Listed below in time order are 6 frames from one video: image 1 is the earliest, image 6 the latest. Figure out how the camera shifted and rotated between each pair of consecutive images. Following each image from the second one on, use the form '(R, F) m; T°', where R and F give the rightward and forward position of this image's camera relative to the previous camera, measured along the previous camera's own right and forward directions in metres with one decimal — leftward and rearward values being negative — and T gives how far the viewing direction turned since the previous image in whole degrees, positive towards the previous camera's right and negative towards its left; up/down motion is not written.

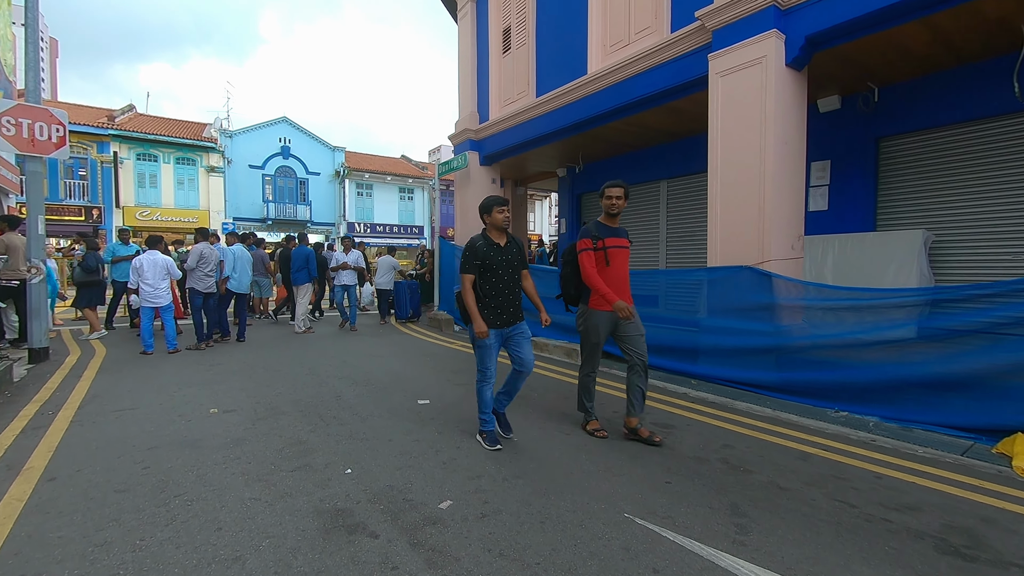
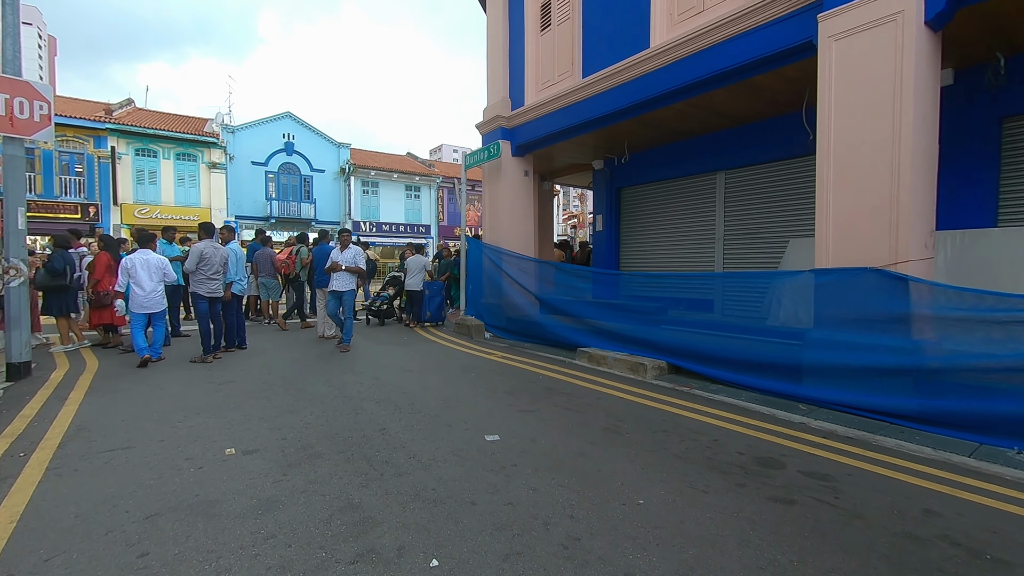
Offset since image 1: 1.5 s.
(-0.7, +1.0) m; 0°
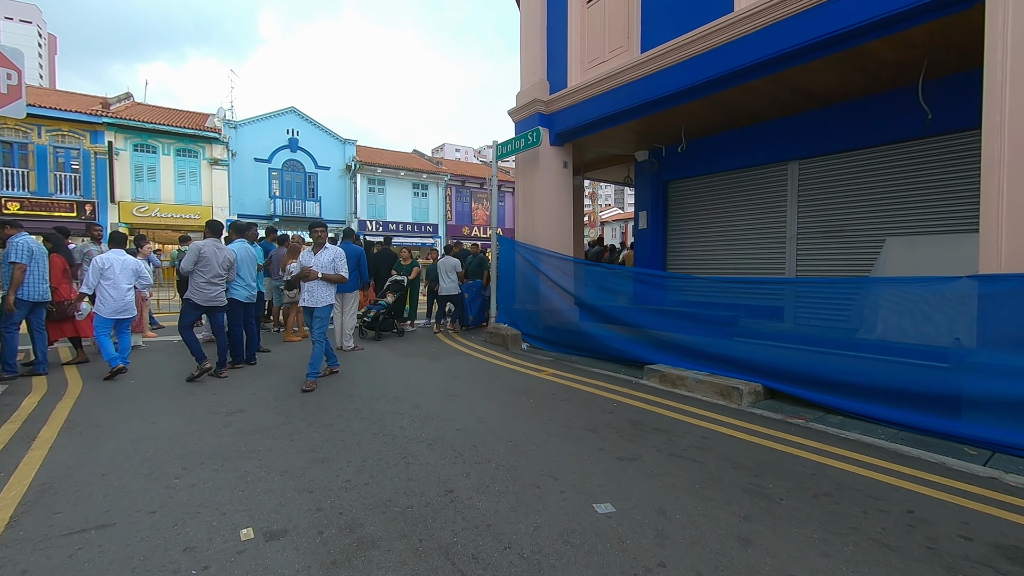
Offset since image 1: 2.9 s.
(-0.7, +1.0) m; 0°
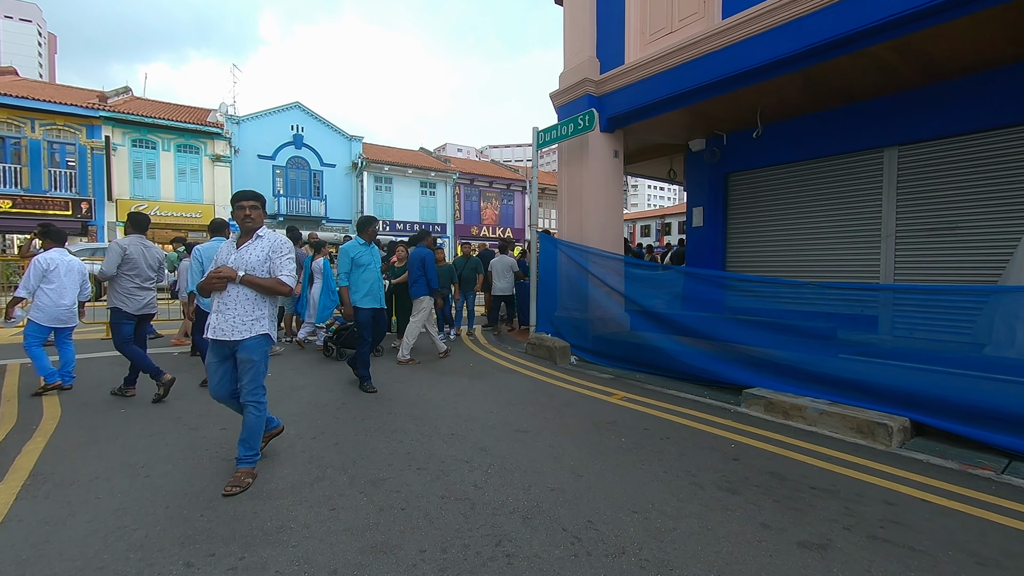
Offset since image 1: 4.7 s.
(-0.7, +1.1) m; 0°
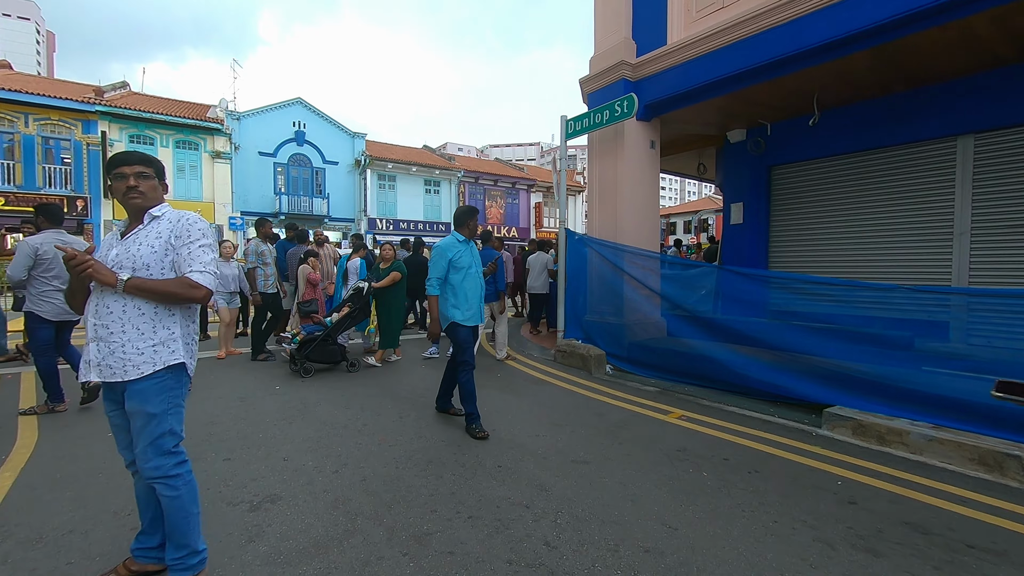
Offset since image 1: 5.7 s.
(-0.4, +0.7) m; 0°
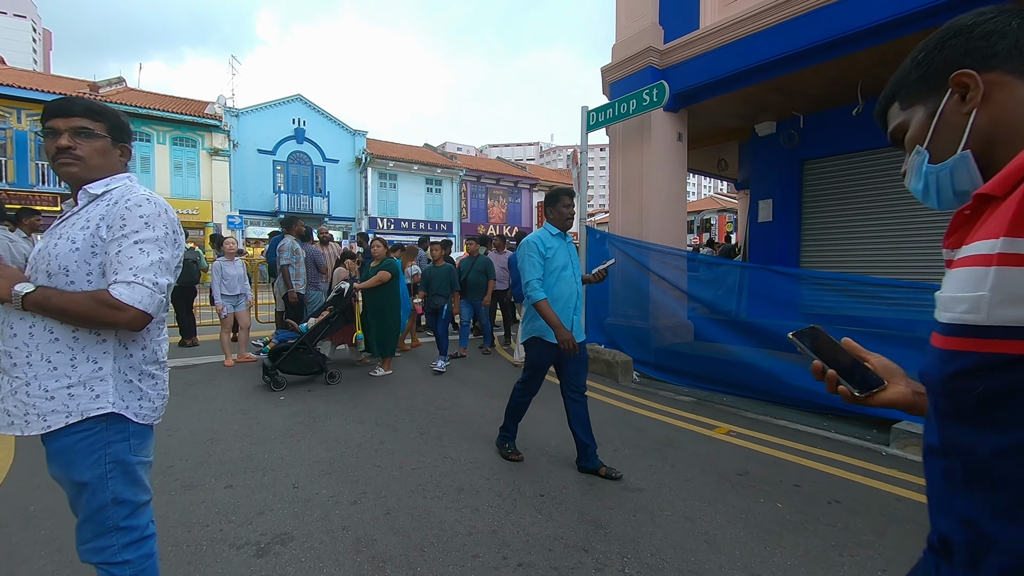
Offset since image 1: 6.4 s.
(-0.3, +0.4) m; 0°
